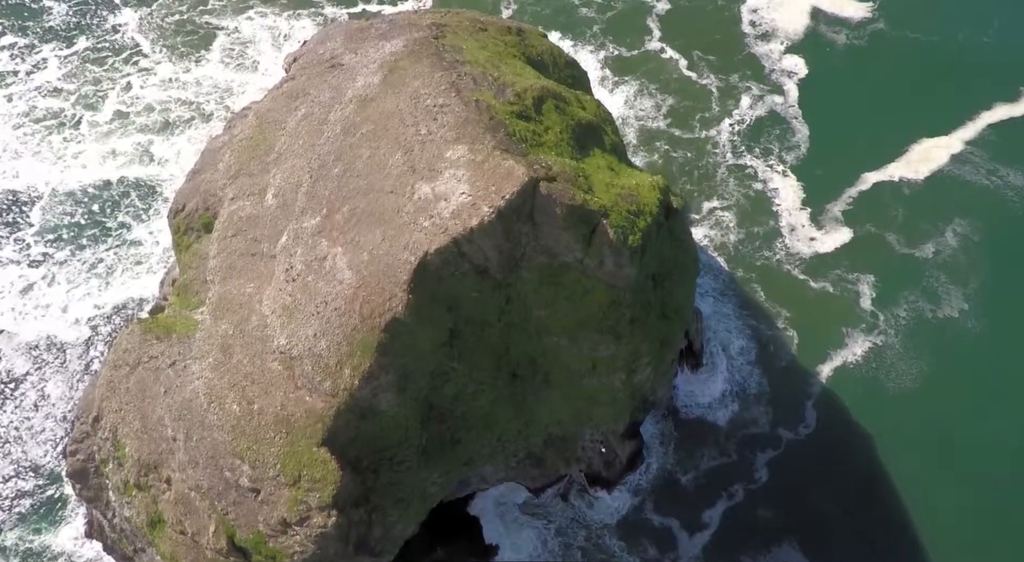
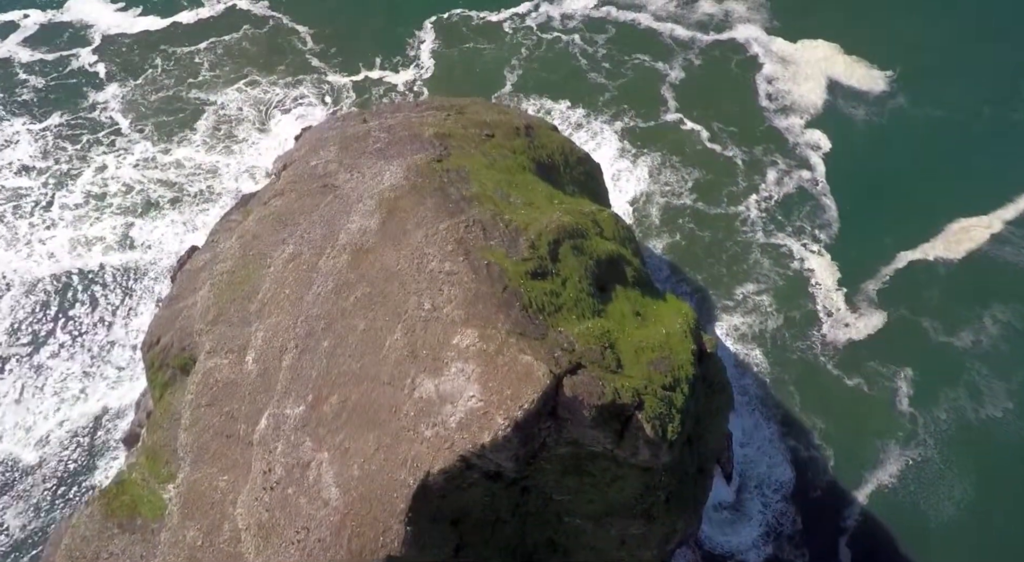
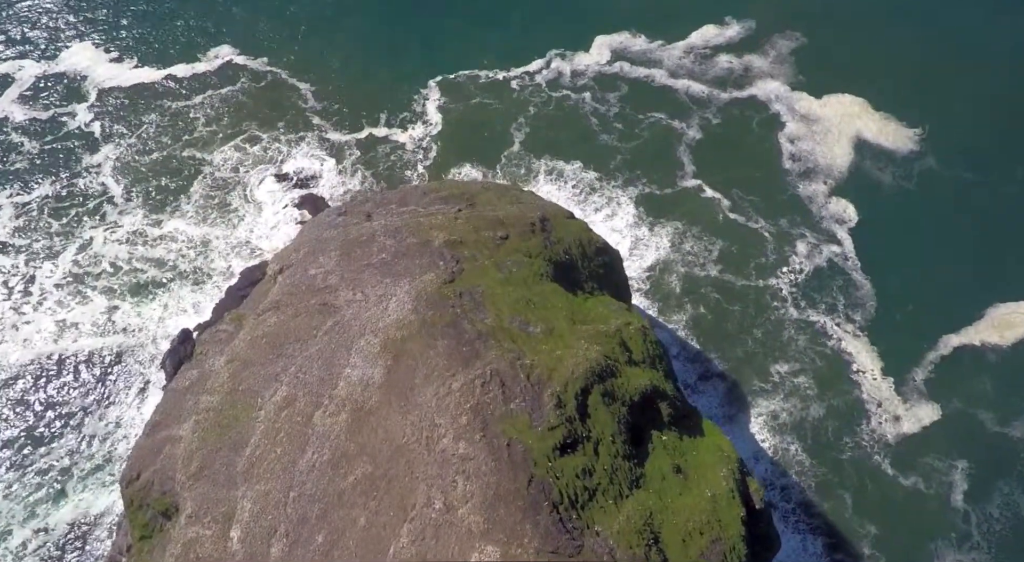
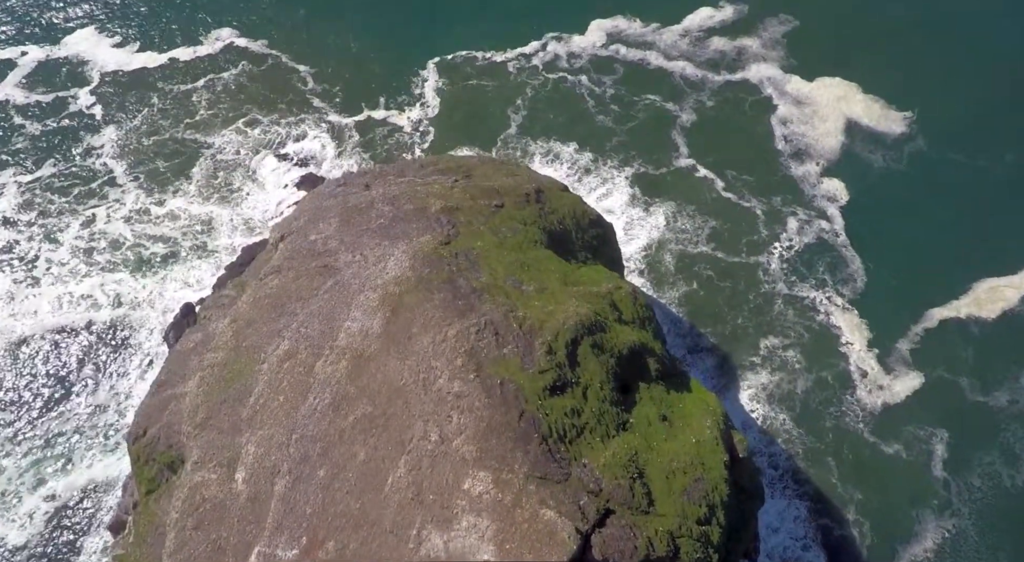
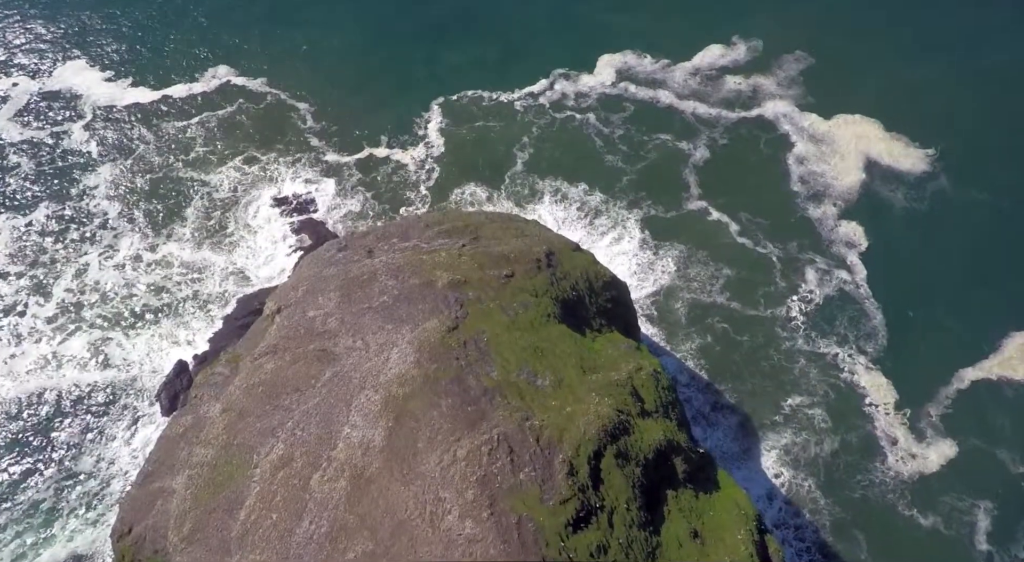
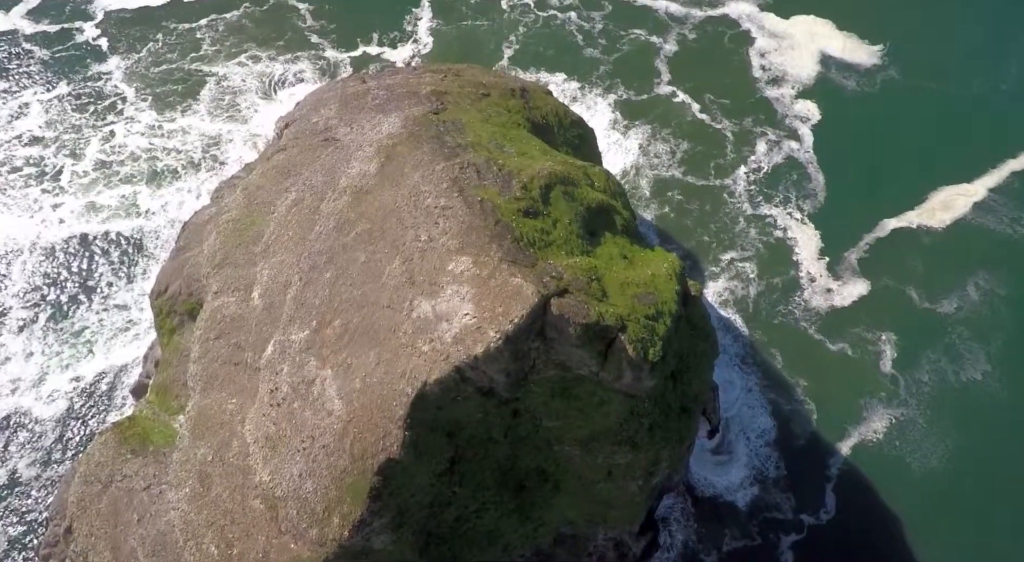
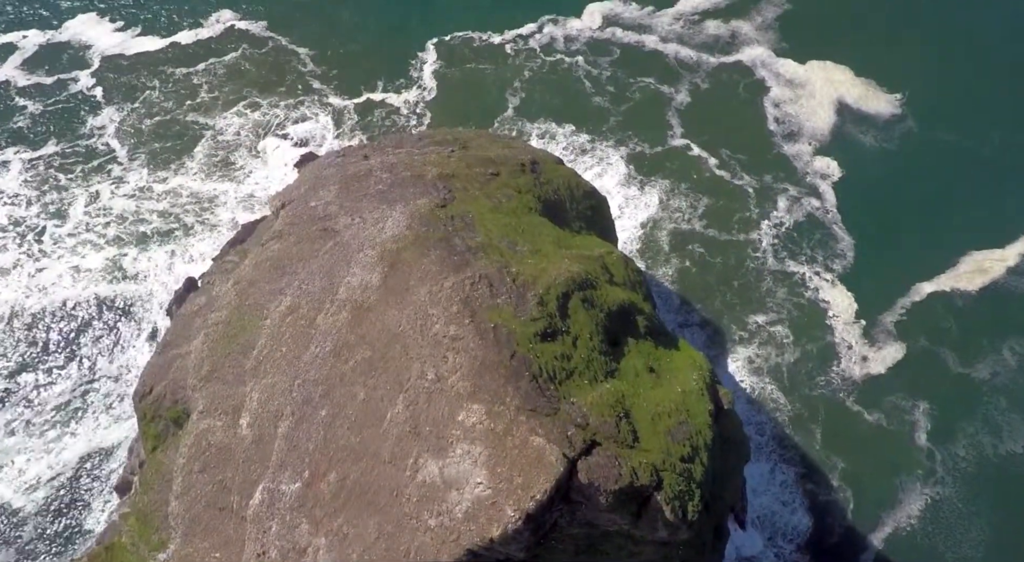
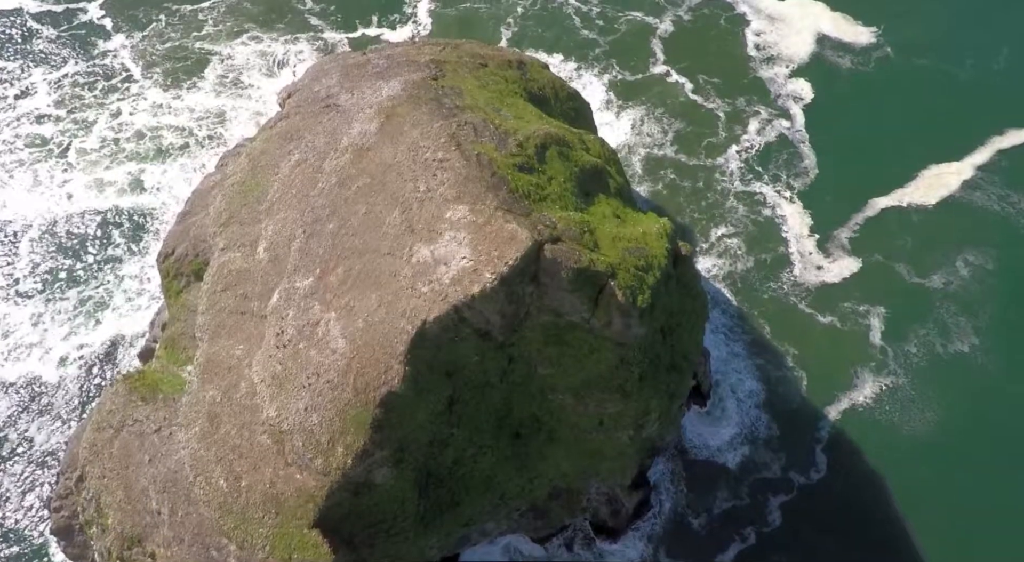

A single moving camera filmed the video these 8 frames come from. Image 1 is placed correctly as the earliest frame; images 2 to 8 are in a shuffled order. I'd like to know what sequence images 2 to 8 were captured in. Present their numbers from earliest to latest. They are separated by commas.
8, 6, 2, 7, 4, 3, 5
